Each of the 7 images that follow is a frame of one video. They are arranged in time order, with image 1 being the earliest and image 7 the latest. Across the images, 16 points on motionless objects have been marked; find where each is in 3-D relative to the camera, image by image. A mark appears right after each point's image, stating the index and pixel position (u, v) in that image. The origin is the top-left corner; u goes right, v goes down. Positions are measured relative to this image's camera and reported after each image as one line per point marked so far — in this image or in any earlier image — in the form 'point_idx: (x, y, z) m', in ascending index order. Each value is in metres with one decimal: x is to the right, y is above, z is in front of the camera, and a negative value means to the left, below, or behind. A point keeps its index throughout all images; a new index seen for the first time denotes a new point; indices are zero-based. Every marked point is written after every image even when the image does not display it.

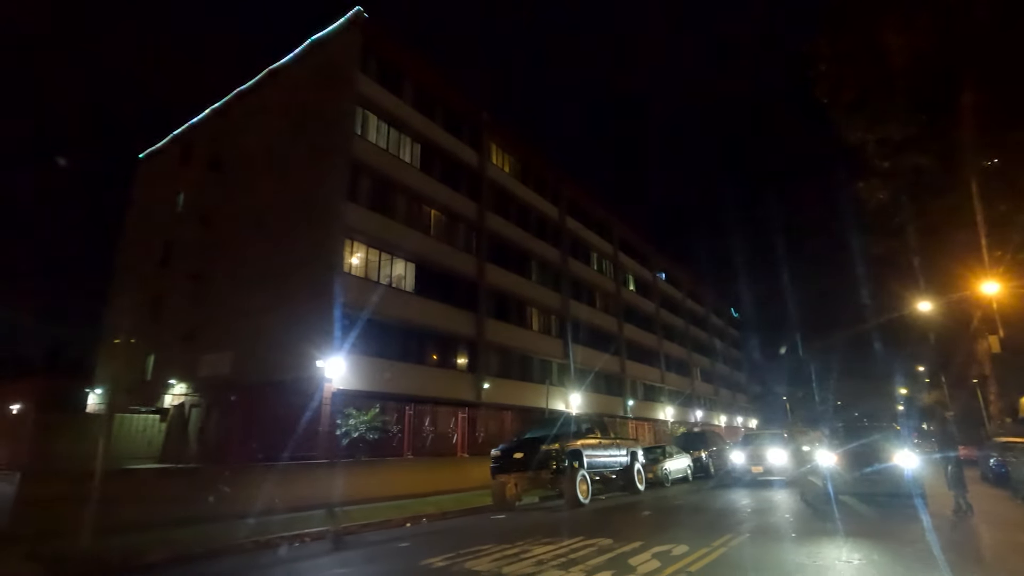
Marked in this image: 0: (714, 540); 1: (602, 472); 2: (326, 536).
0: (+3.5, -4.3, +10.3) m
1: (+2.7, -5.4, +17.6) m
2: (-3.6, -4.8, +11.6) m
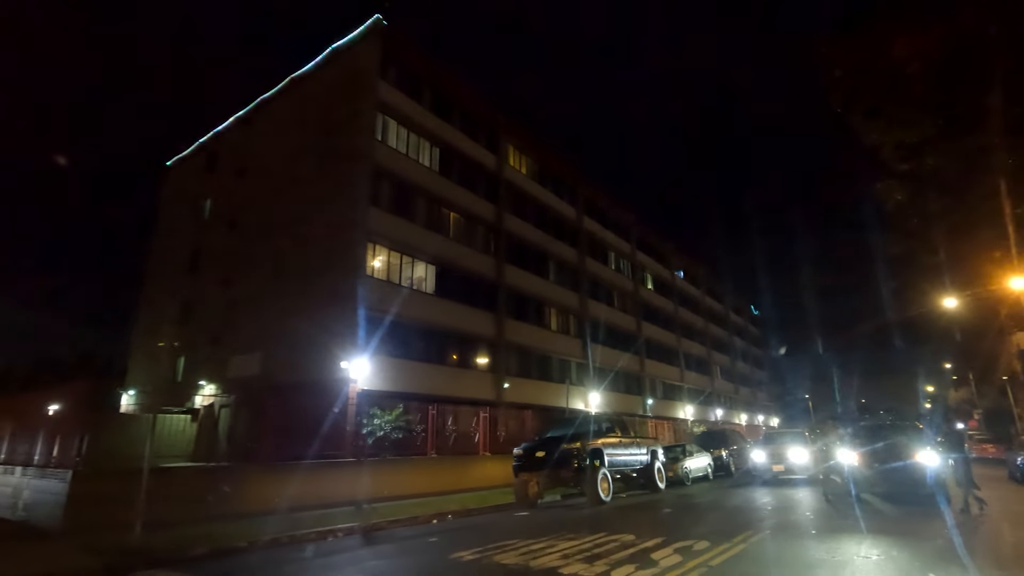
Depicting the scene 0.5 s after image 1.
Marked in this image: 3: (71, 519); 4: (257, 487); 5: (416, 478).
0: (+3.9, -4.4, +10.5) m
1: (+3.3, -5.5, +17.8) m
2: (-3.1, -4.9, +12.1) m
3: (-8.1, -4.3, +11.2) m
4: (-6.2, -4.7, +14.3) m
5: (-3.2, -6.2, +19.6) m
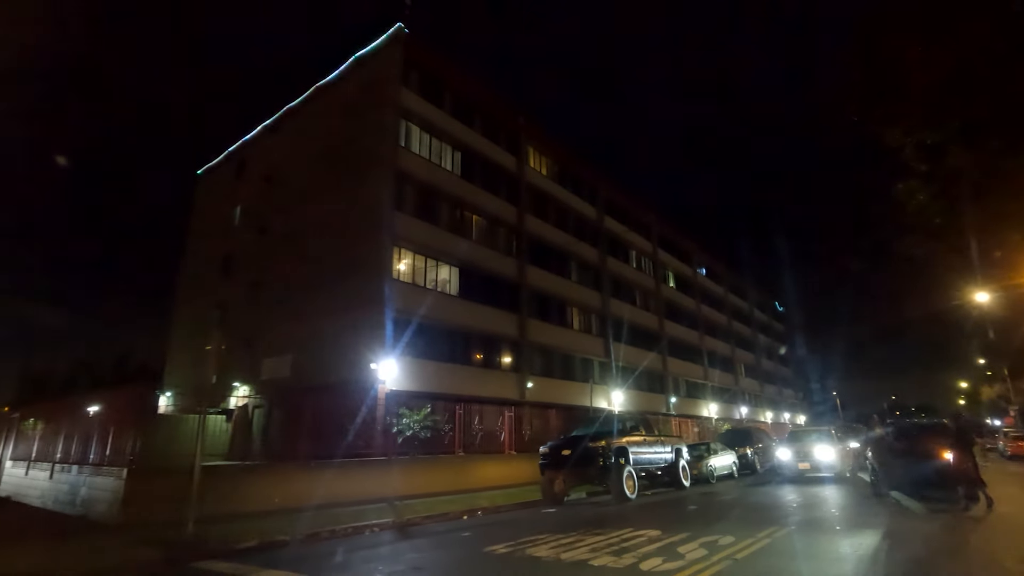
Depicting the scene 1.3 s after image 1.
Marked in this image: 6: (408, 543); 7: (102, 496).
0: (+4.4, -4.4, +10.7) m
1: (+4.1, -5.5, +18.1) m
2: (-2.5, -5.0, +12.5) m
3: (-7.5, -4.5, +11.9) m
4: (-5.6, -4.9, +14.9) m
5: (-2.3, -6.3, +20.1) m
6: (-1.7, -4.2, +9.7) m
7: (-8.4, -4.3, +12.4) m
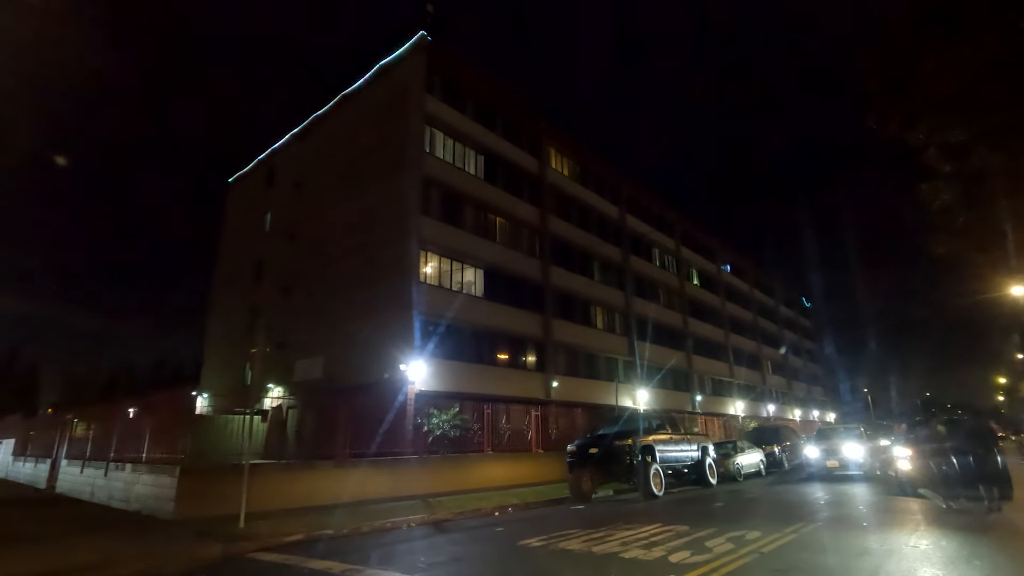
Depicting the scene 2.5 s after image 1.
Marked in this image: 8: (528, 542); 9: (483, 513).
0: (+5.0, -4.4, +10.9) m
1: (+5.0, -5.5, +18.3) m
2: (-1.9, -5.1, +13.0) m
3: (-6.9, -4.6, +12.5) m
4: (-4.8, -5.0, +15.4) m
5: (-1.3, -6.4, +20.6) m
6: (-1.1, -4.3, +10.2) m
7: (-7.8, -4.5, +13.1) m
8: (+0.3, -4.0, +9.4) m
9: (-0.7, -5.4, +14.4) m
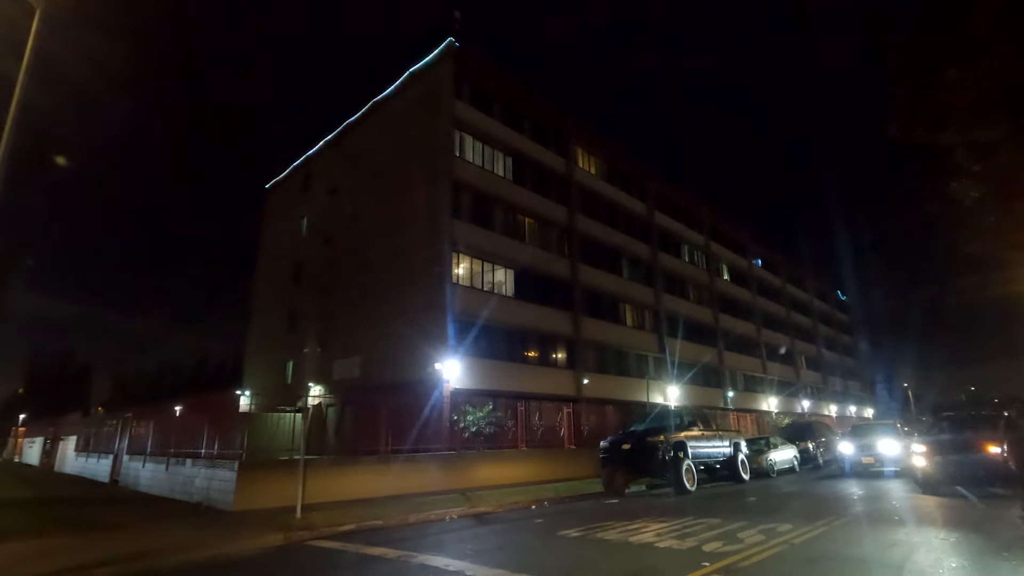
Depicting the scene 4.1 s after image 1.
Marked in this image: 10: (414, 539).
0: (+5.7, -4.4, +11.2) m
1: (+6.1, -5.4, +18.6) m
2: (-1.0, -5.2, +13.6) m
3: (-6.1, -4.8, +13.4) m
4: (-3.9, -5.1, +16.2) m
5: (-0.1, -6.4, +21.1) m
6: (-0.5, -4.3, +10.8) m
7: (-6.9, -4.6, +14.0) m
8: (+0.9, -4.0, +9.9) m
9: (+0.2, -5.5, +15.0) m
10: (-1.6, -4.2, +9.9) m
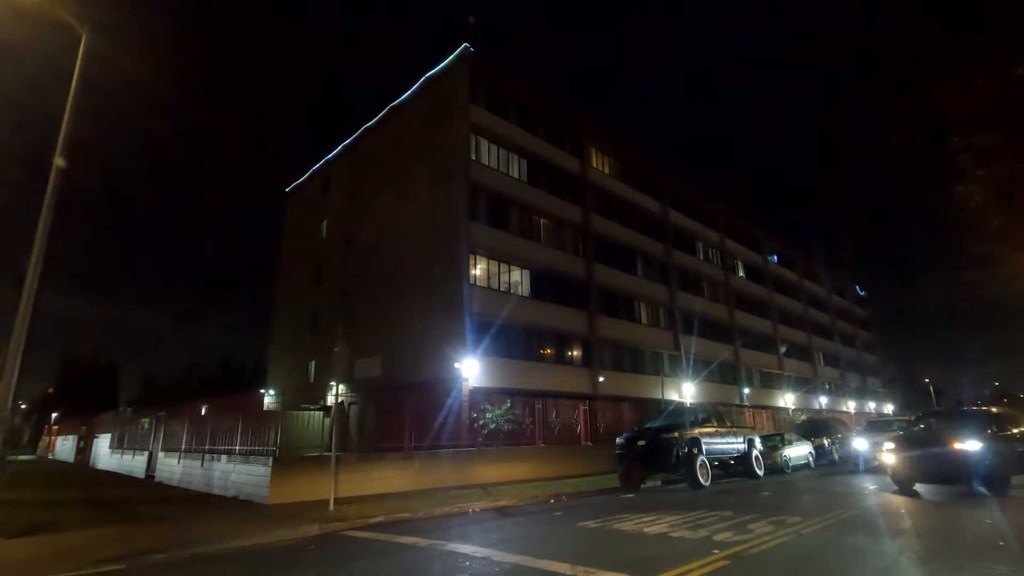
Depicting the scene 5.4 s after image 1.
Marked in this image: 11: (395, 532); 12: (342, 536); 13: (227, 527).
0: (+6.1, -4.4, +11.6) m
1: (+6.7, -5.4, +19.0) m
2: (-0.6, -5.3, +14.2) m
3: (-5.6, -4.9, +14.1) m
4: (-3.3, -5.2, +16.8) m
5: (+0.5, -6.5, +21.7) m
6: (-0.1, -4.4, +11.3) m
7: (-6.5, -4.8, +14.7) m
8: (+1.3, -4.1, +10.4) m
9: (+0.7, -5.5, +15.5) m
10: (-1.2, -4.3, +10.5) m
11: (-2.1, -4.3, +10.4) m
12: (-2.9, -4.2, +10.2) m
13: (-5.2, -4.4, +10.9) m
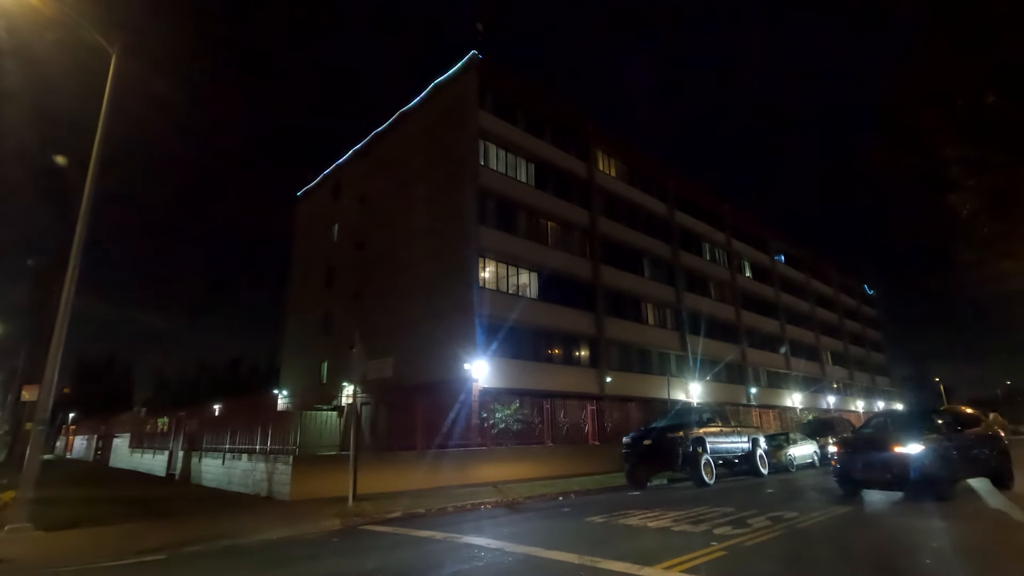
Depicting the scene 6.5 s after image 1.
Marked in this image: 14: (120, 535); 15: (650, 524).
0: (+6.3, -4.5, +12.1) m
1: (+7.0, -5.5, +19.5) m
2: (-0.3, -5.4, +14.8) m
3: (-5.4, -5.0, +14.7) m
4: (-3.1, -5.3, +17.4) m
5: (+0.9, -6.6, +22.2) m
6: (+0.1, -4.5, +11.9) m
7: (-6.2, -4.9, +15.3) m
8: (+1.5, -4.2, +10.9) m
9: (+1.0, -5.7, +16.0) m
10: (-1.0, -4.4, +11.0) m
11: (-1.9, -4.4, +11.0) m
12: (-2.7, -4.4, +10.7) m
13: (-5.0, -4.5, +11.5) m
14: (-6.8, -4.3, +10.4) m
15: (+2.3, -4.0, +10.2) m
